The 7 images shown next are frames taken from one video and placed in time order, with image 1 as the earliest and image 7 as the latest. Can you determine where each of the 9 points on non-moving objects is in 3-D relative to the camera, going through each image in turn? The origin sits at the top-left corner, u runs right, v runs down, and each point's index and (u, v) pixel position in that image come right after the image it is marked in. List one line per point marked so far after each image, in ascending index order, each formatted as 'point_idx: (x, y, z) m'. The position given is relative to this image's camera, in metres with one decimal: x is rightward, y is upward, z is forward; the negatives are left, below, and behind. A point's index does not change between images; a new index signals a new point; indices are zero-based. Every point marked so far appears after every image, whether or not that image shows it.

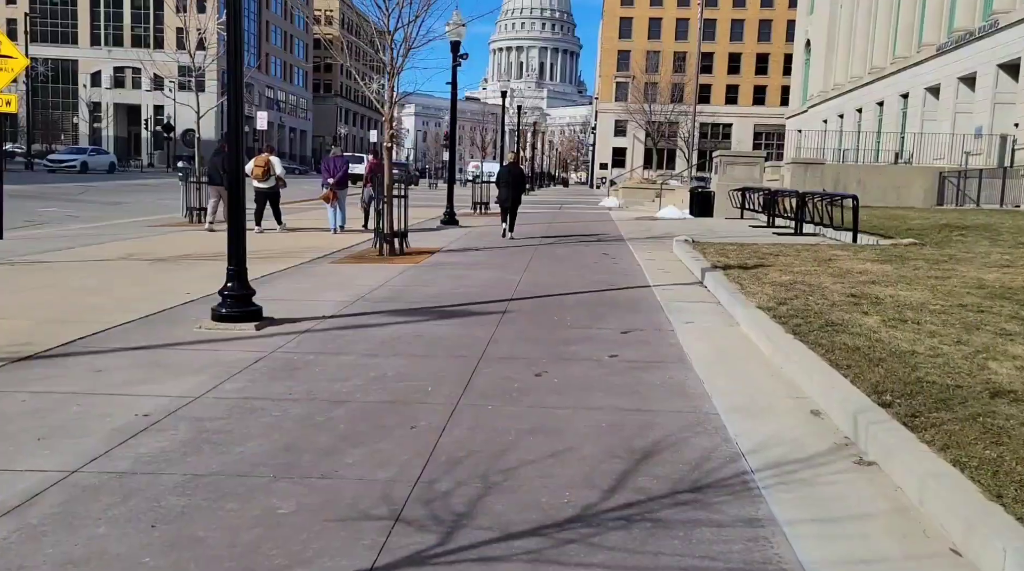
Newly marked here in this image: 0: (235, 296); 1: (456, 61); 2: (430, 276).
0: (-2.3, -0.1, +7.3) m
1: (-1.2, +4.8, +18.6) m
2: (-1.1, +0.1, +10.9) m
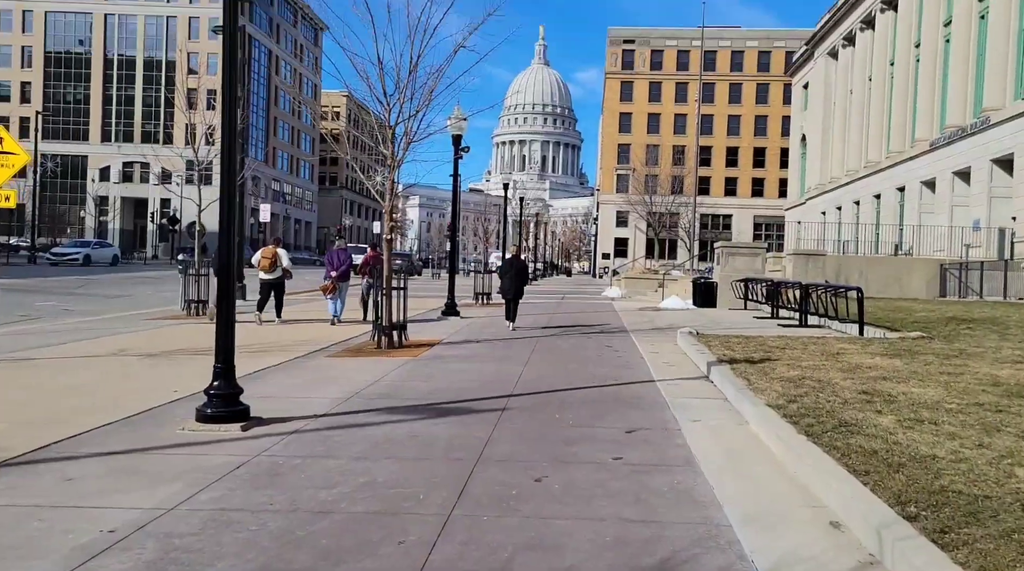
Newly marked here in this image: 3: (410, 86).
0: (-2.4, -0.9, +7.0) m
1: (-1.2, +2.8, +18.7) m
2: (-1.0, -1.0, +10.7) m
3: (-1.6, +3.1, +13.5) m
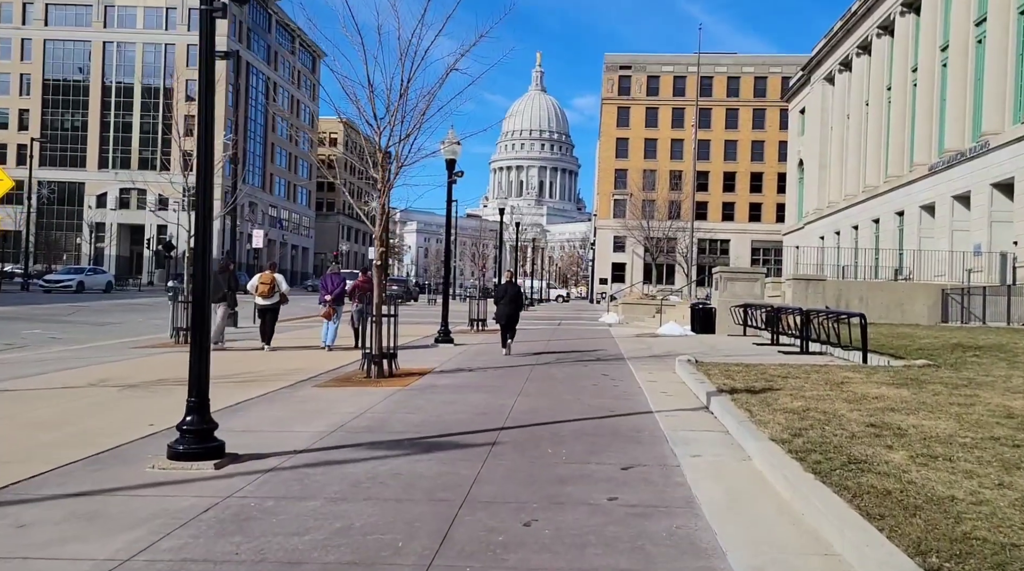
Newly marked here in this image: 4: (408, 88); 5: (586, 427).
0: (-2.4, -1.1, +6.6) m
1: (-1.3, +2.3, +18.5) m
2: (-1.1, -1.4, +10.3) m
3: (-1.7, +2.7, +13.2) m
4: (-1.6, +3.0, +13.2) m
5: (+0.7, -1.4, +8.3) m
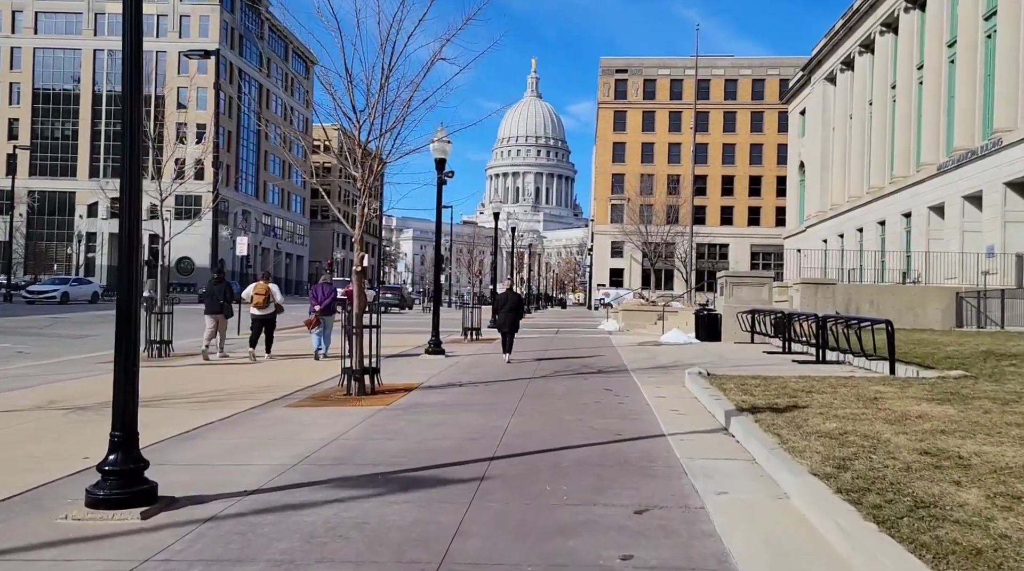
0: (-2.5, -1.2, +5.5) m
1: (-1.4, +2.1, +17.4) m
2: (-1.2, -1.5, +9.1) m
3: (-1.8, +2.6, +12.1) m
4: (-1.7, +2.9, +12.0) m
5: (+0.7, -1.4, +7.2) m
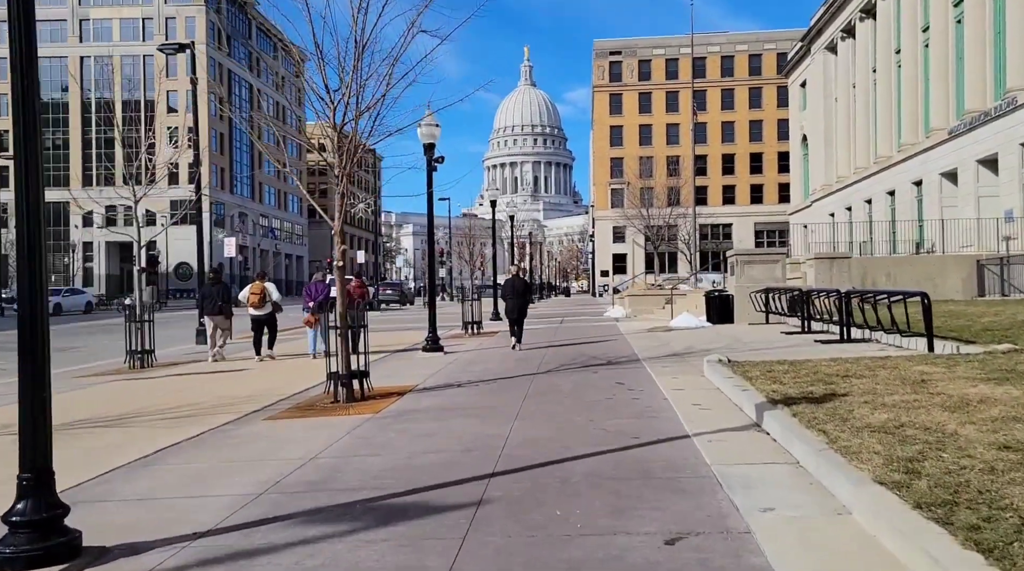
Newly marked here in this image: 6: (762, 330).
0: (-2.5, -1.2, +4.4) m
1: (-1.5, +2.3, +16.3) m
2: (-1.2, -1.4, +8.1) m
3: (-2.0, +2.6, +11.0) m
4: (-1.9, +3.0, +11.0) m
5: (+0.7, -1.3, +6.2) m
6: (+5.2, -0.9, +18.2) m
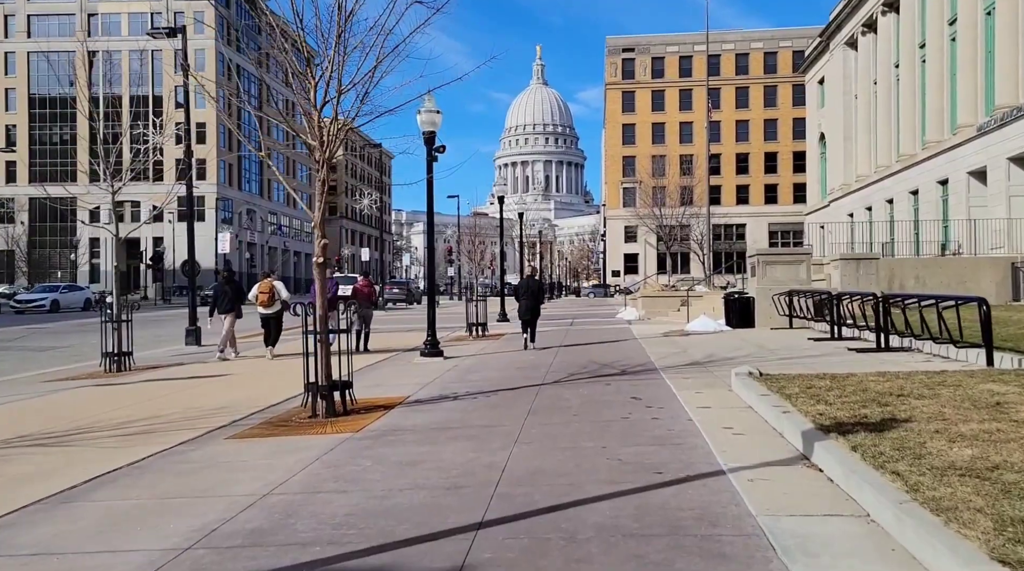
0: (-2.5, -1.2, +3.2) m
1: (-1.4, +2.3, +15.0) m
2: (-1.2, -1.4, +6.9) m
3: (-1.9, +2.6, +9.8) m
4: (-1.8, +3.0, +9.7) m
5: (+0.6, -1.3, +4.9) m
6: (+5.3, -1.0, +16.9) m
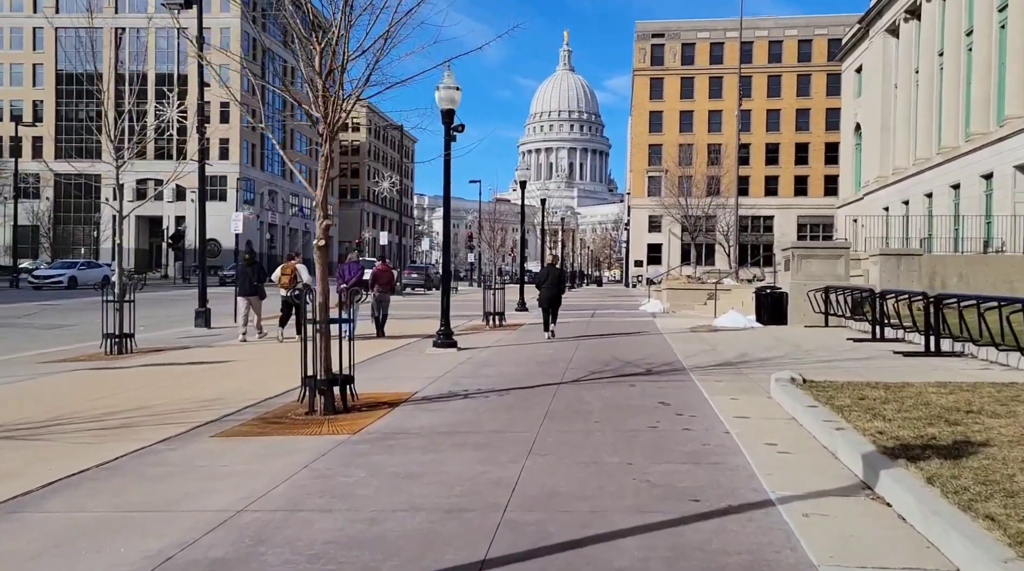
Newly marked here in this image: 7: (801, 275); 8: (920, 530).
0: (-2.5, -1.1, +2.4) m
1: (-1.0, +2.5, +14.2) m
2: (-1.1, -1.3, +6.1) m
3: (-1.7, +2.8, +8.9) m
4: (-1.5, +3.1, +8.9) m
5: (+0.7, -1.3, +4.0) m
6: (+5.7, -0.9, +15.9) m
7: (+6.5, +0.2, +19.3) m
8: (+2.0, -1.2, +4.4) m
